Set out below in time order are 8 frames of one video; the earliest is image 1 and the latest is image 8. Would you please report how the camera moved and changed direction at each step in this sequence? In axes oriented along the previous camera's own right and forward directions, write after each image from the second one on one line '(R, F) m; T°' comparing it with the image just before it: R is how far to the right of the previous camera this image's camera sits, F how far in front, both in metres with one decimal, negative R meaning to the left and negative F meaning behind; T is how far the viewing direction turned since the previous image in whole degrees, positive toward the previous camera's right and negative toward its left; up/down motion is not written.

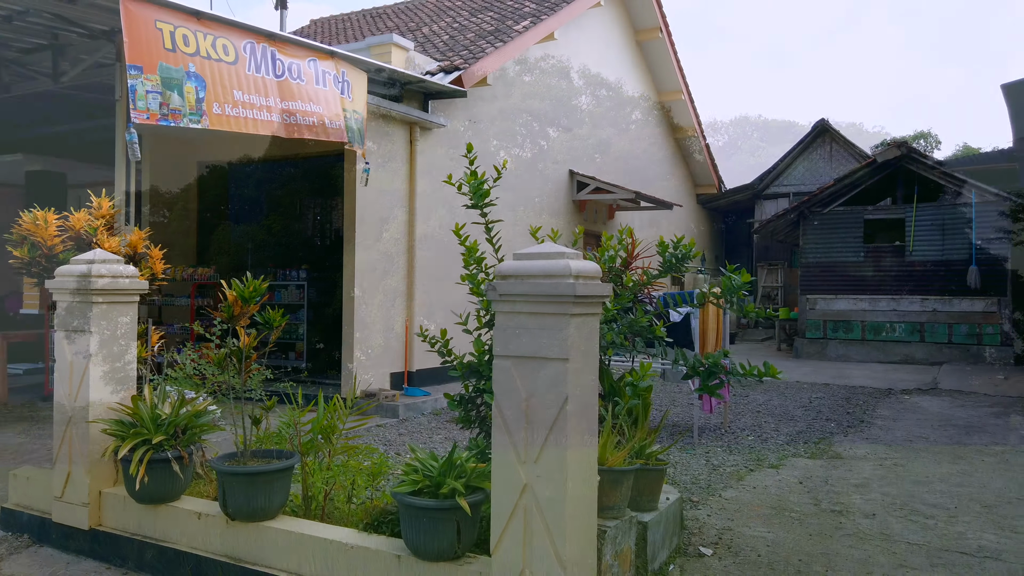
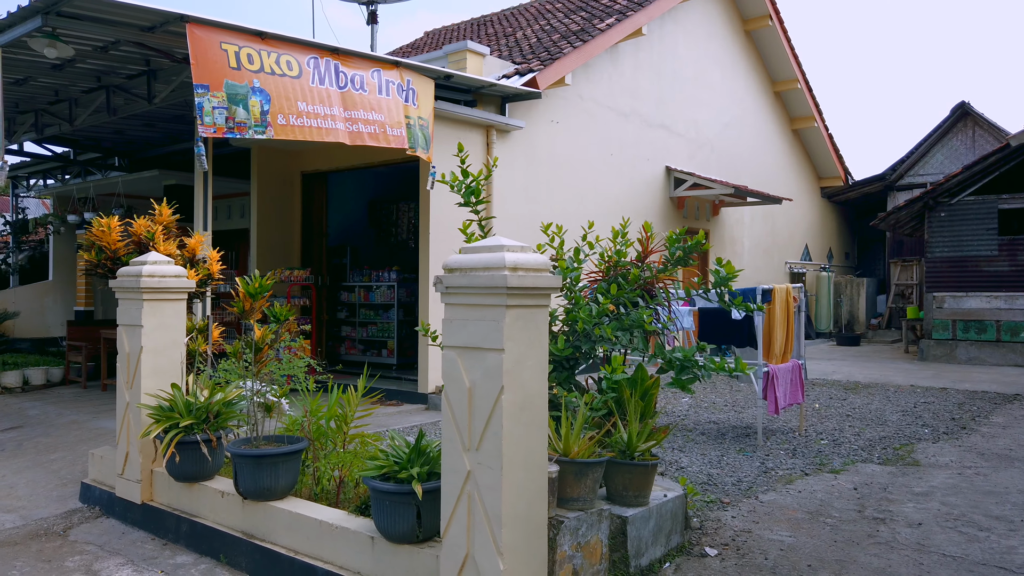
(+0.7, 0.0) m; -10°
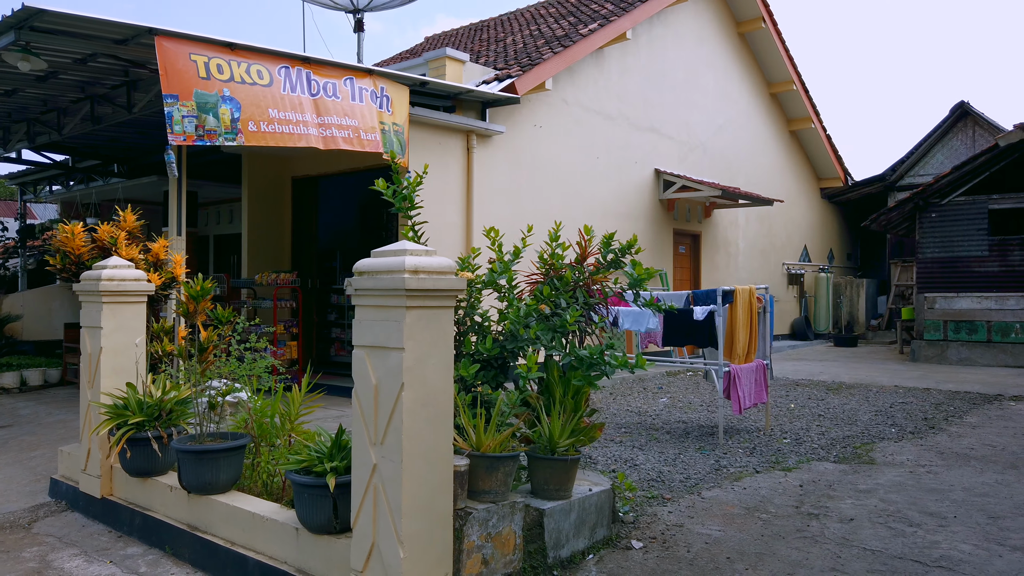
(+0.4, -0.1) m; -1°
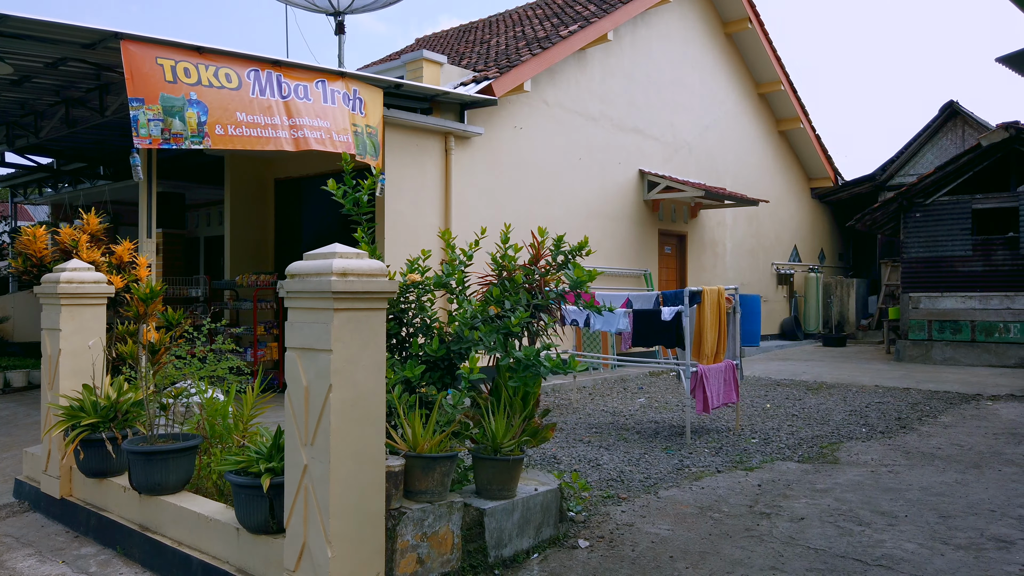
(+0.3, 0.0) m; 0°
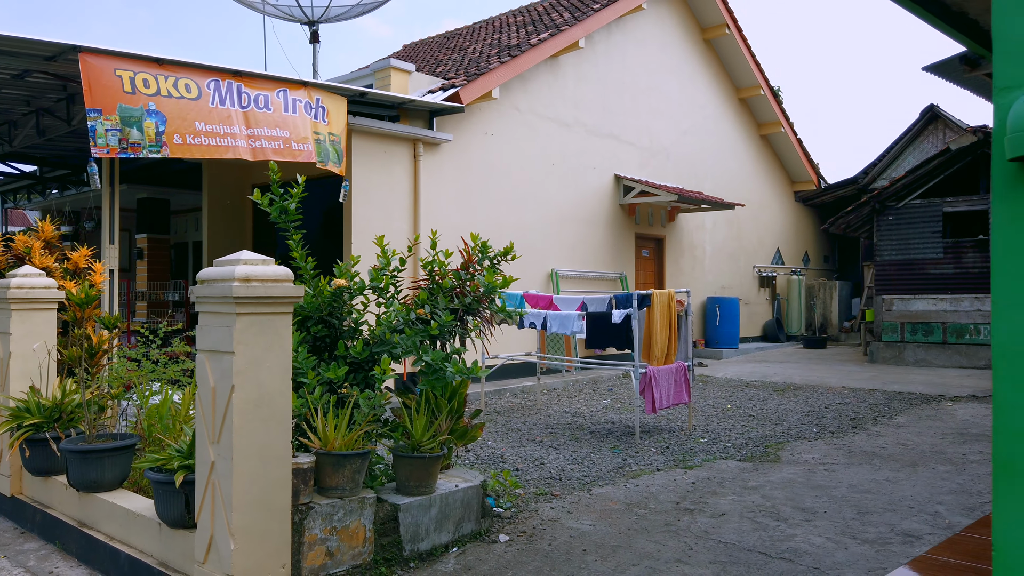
(+0.4, -0.2) m; 0°
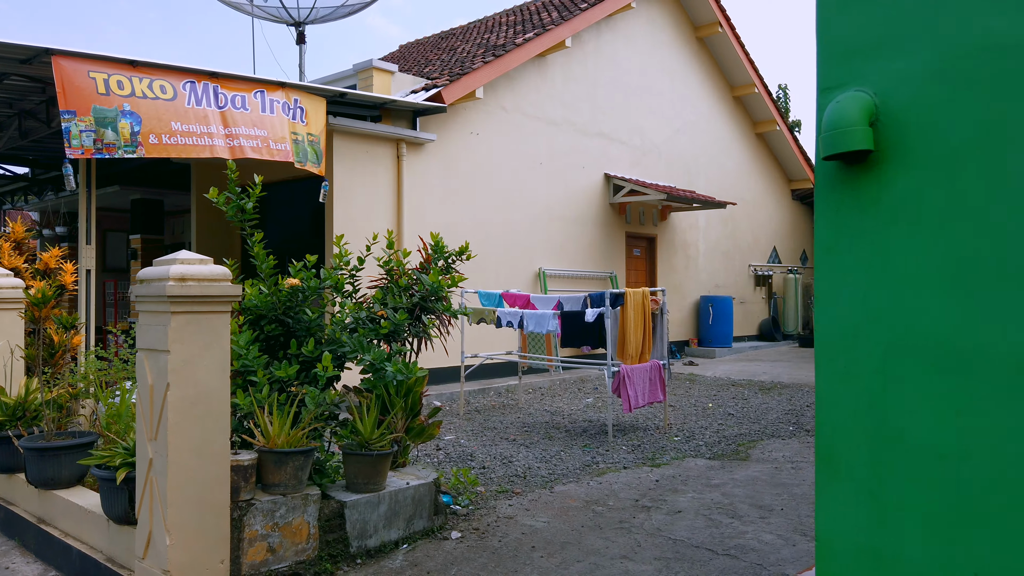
(+0.3, 0.0) m; -1°
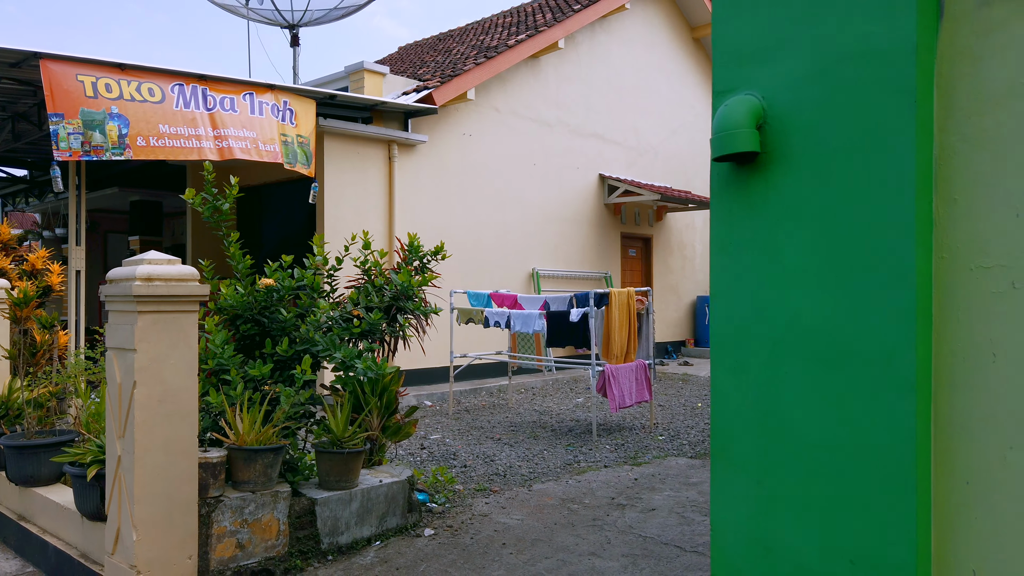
(+0.2, 0.0) m; 0°
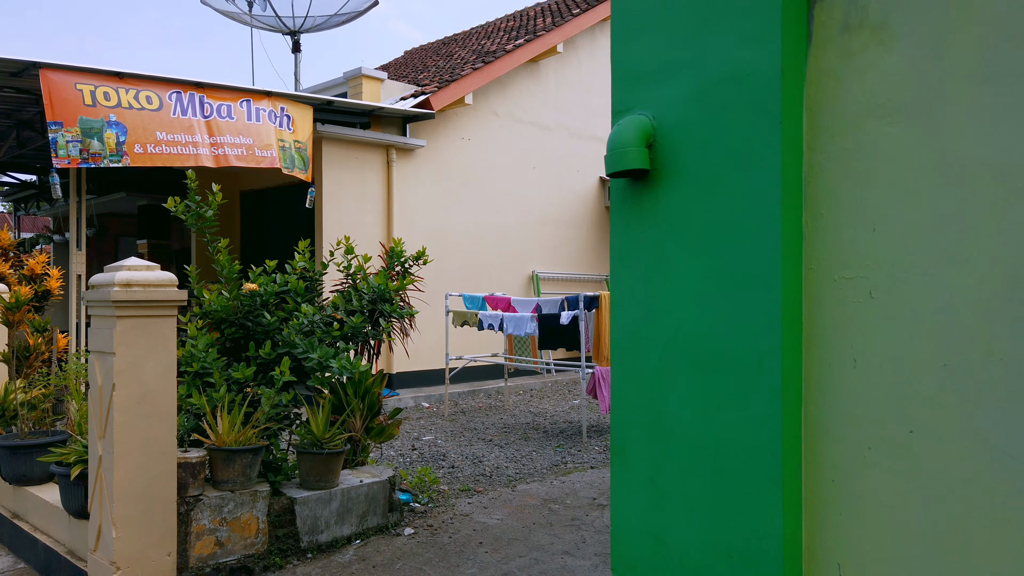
(+0.2, -0.1) m; -1°
